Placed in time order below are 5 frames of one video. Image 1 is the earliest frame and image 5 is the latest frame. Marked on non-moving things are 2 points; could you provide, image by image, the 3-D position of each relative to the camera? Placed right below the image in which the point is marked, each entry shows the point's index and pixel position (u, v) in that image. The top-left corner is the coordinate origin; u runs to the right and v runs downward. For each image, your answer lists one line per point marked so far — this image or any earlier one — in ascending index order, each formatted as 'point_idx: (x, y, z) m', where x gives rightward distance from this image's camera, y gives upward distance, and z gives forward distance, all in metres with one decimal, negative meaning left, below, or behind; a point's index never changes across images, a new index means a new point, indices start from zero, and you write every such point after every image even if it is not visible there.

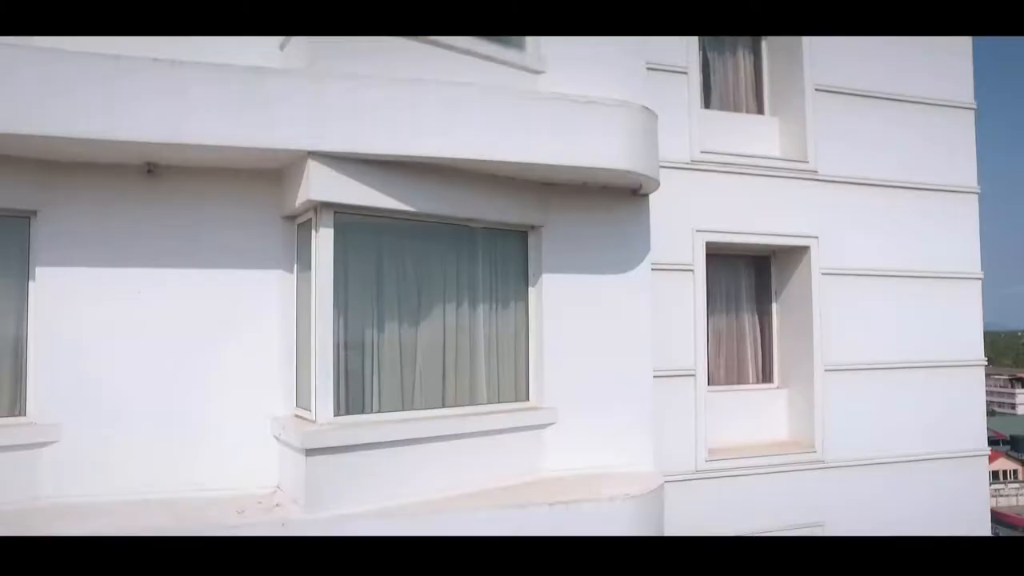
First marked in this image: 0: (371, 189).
0: (-0.3, +0.2, +2.6) m
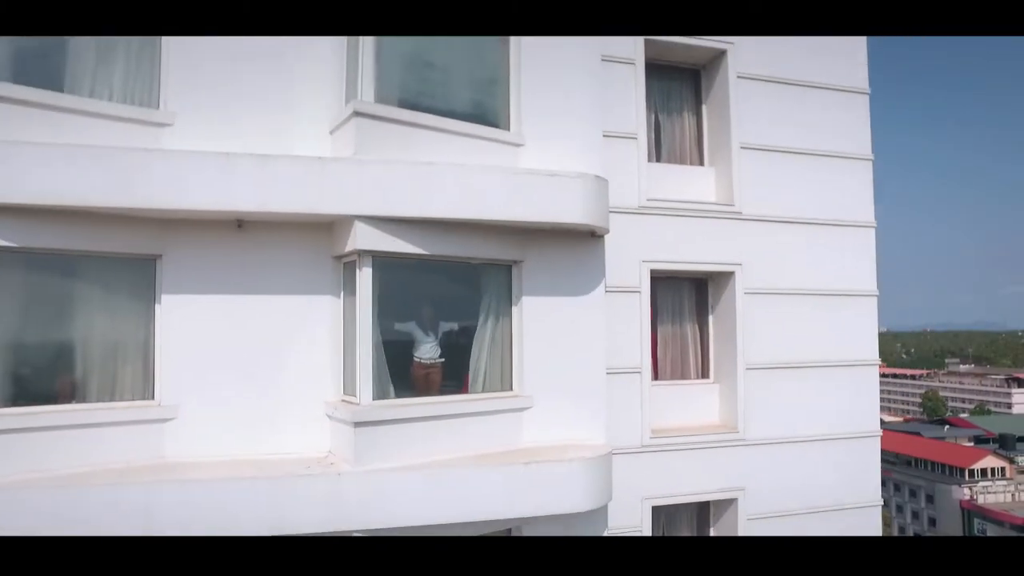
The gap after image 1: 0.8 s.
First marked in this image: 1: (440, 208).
0: (-0.4, +0.2, +3.6) m
1: (-0.2, +0.2, +3.6) m
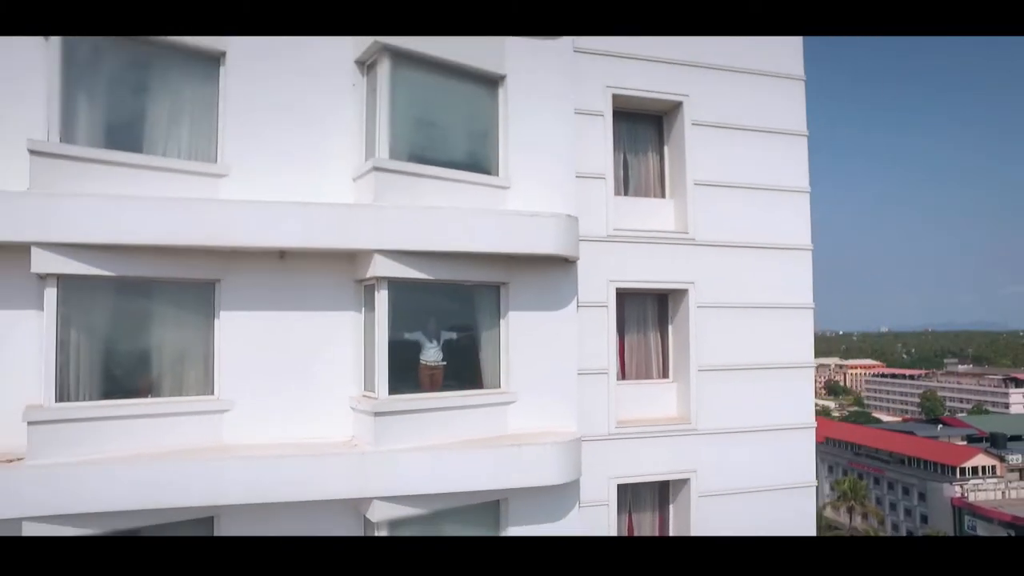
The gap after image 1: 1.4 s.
0: (-0.4, +0.1, +4.5) m
1: (-0.3, +0.2, +4.5) m
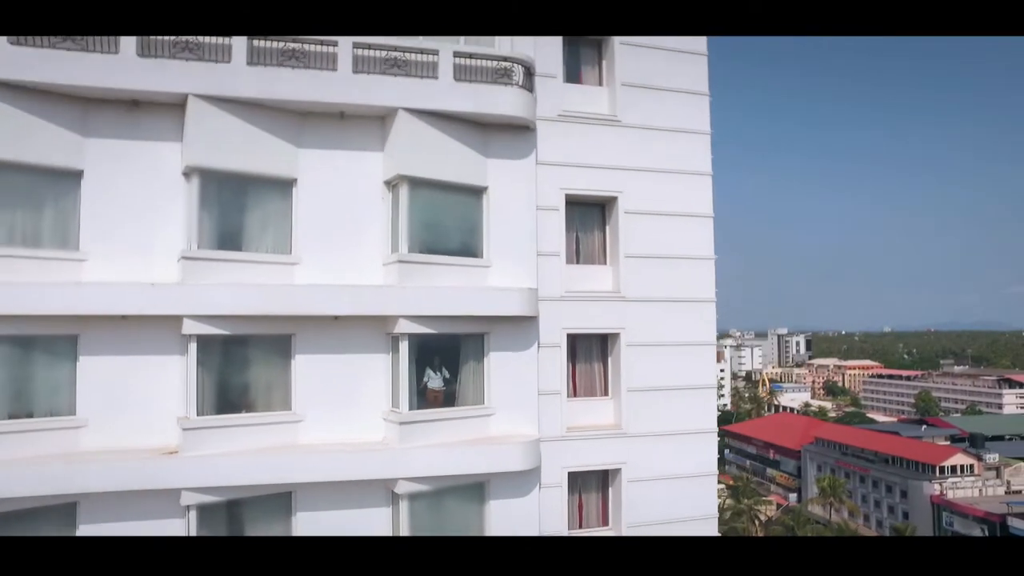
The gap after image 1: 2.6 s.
0: (-0.5, -0.2, +6.8) m
1: (-0.4, -0.1, +6.8) m
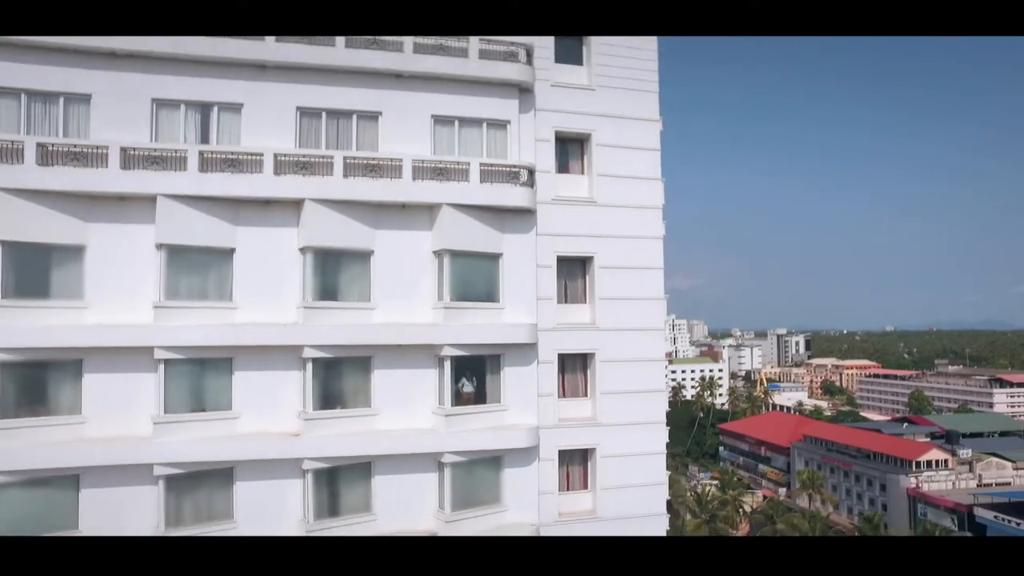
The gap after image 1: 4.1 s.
0: (-2.7, -0.5, +9.3) m
1: (-2.5, -0.4, +9.3) m
